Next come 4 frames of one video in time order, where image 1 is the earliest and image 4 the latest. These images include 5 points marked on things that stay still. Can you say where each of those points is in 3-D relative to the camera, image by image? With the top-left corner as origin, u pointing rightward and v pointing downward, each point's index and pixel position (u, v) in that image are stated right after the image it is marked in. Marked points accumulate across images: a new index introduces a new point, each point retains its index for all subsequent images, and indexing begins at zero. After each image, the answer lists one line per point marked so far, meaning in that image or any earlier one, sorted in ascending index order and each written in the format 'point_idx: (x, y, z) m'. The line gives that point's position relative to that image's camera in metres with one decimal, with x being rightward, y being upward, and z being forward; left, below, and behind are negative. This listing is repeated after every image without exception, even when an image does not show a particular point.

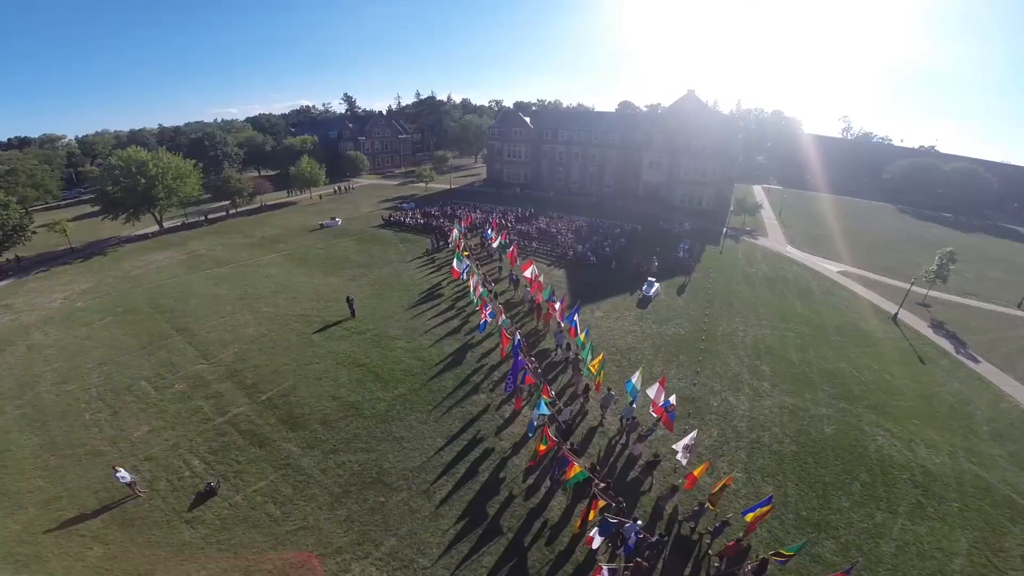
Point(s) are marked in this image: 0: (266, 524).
0: (-9.5, -9.1, +16.9) m
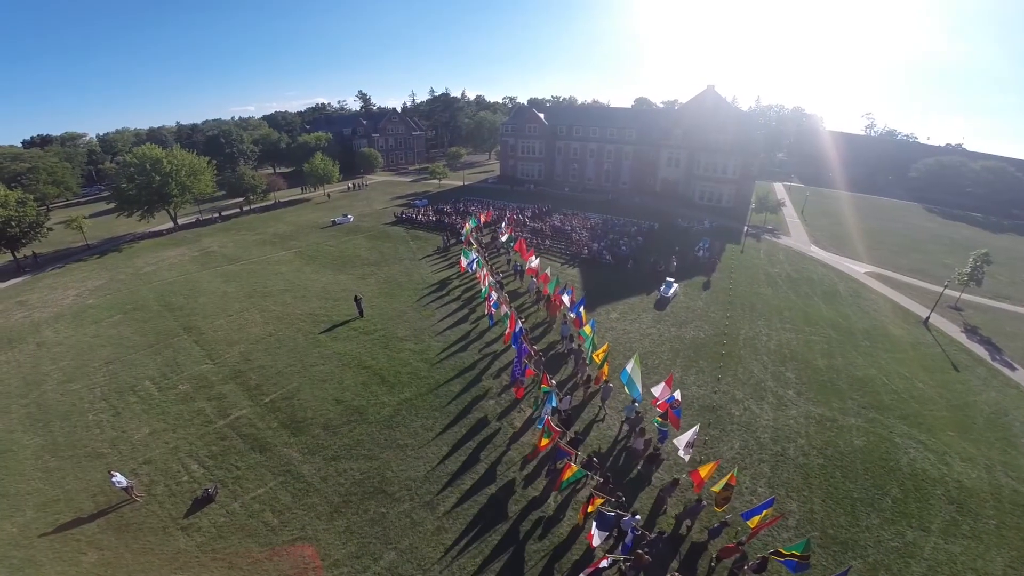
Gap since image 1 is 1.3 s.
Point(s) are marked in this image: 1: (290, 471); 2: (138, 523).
0: (-9.2, -9.1, +16.2) m
1: (-9.5, -7.9, +18.7) m
2: (-14.2, -8.9, +16.7) m
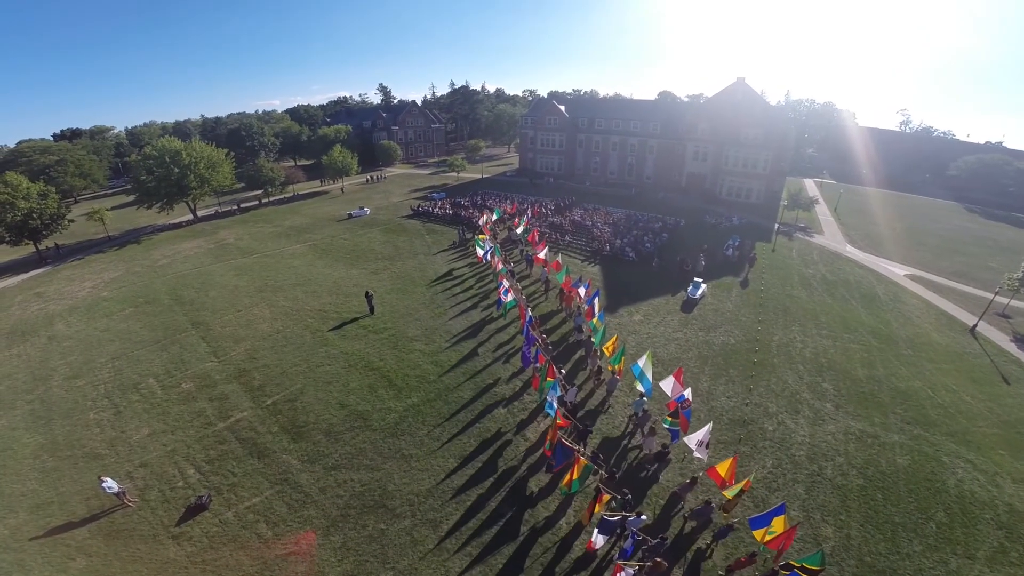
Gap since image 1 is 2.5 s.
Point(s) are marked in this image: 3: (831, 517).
0: (-8.9, -9.1, +15.3) m
1: (-9.1, -7.8, +17.8) m
2: (-13.9, -8.8, +16.0) m
3: (+13.6, -9.8, +18.6) m
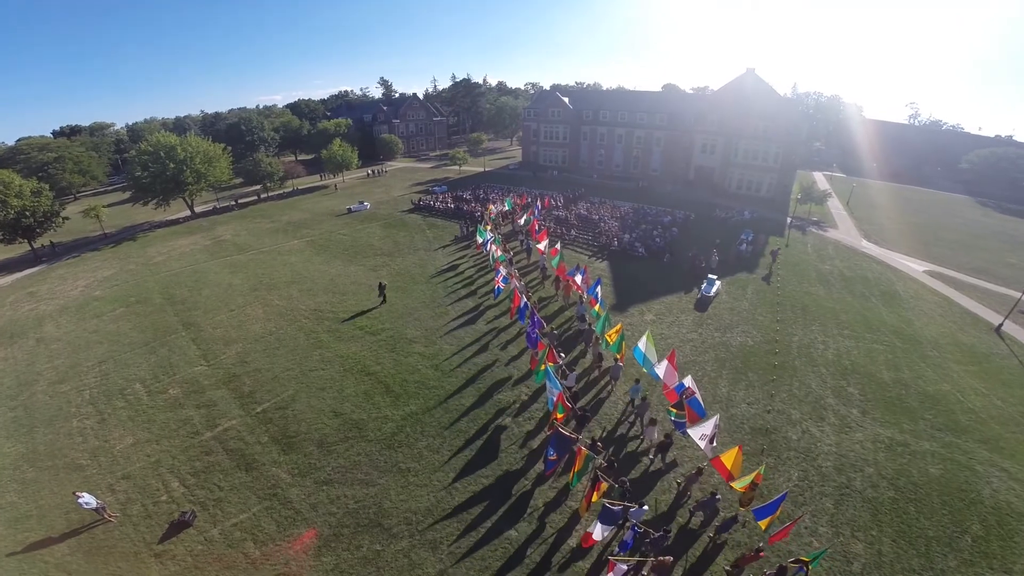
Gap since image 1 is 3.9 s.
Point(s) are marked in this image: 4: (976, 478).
0: (-8.7, -9.1, +14.1) m
1: (-8.9, -7.8, +16.6) m
2: (-13.7, -8.9, +14.8) m
3: (+13.9, -9.8, +17.1) m
4: (+20.9, -8.6, +19.3) m
